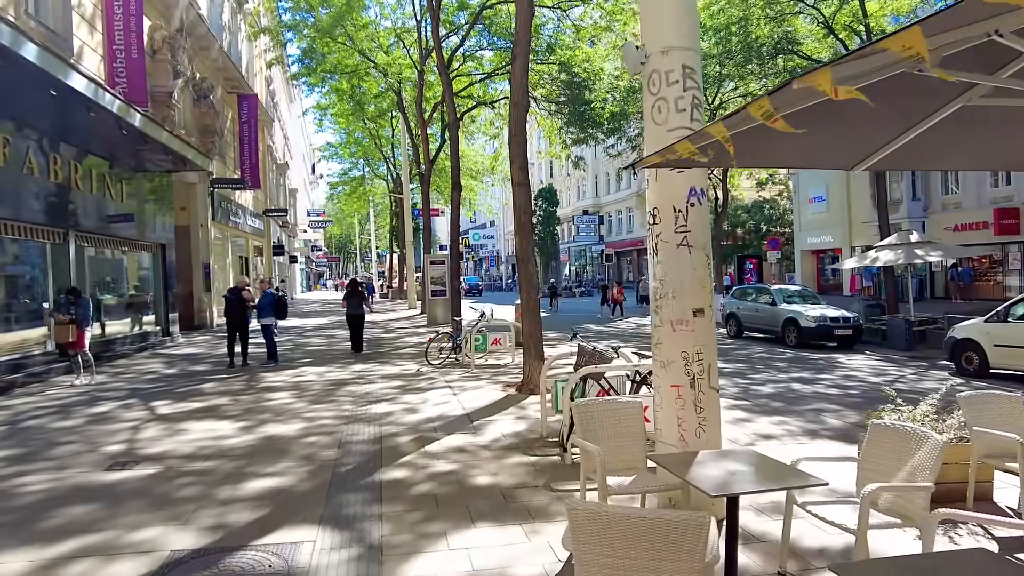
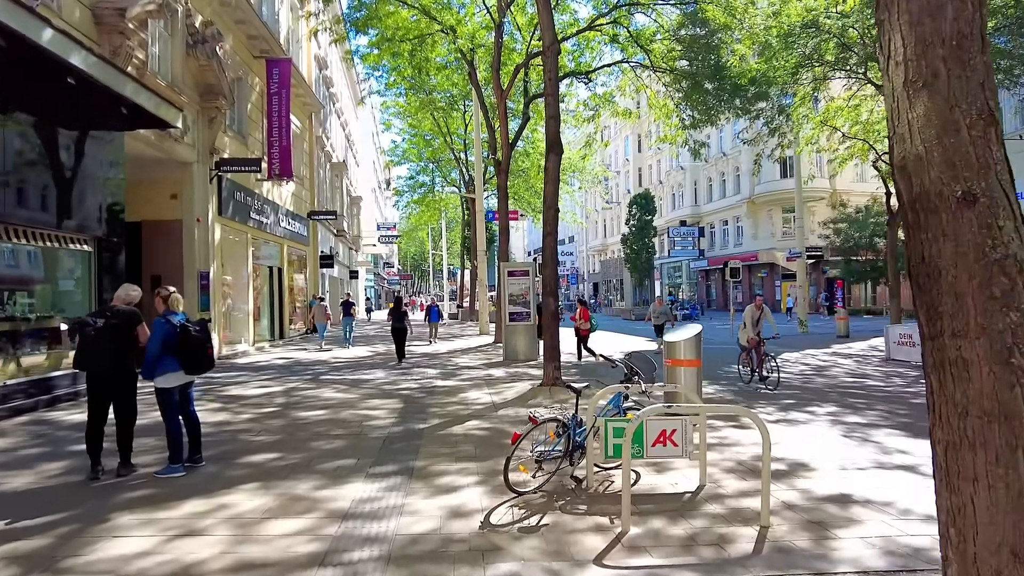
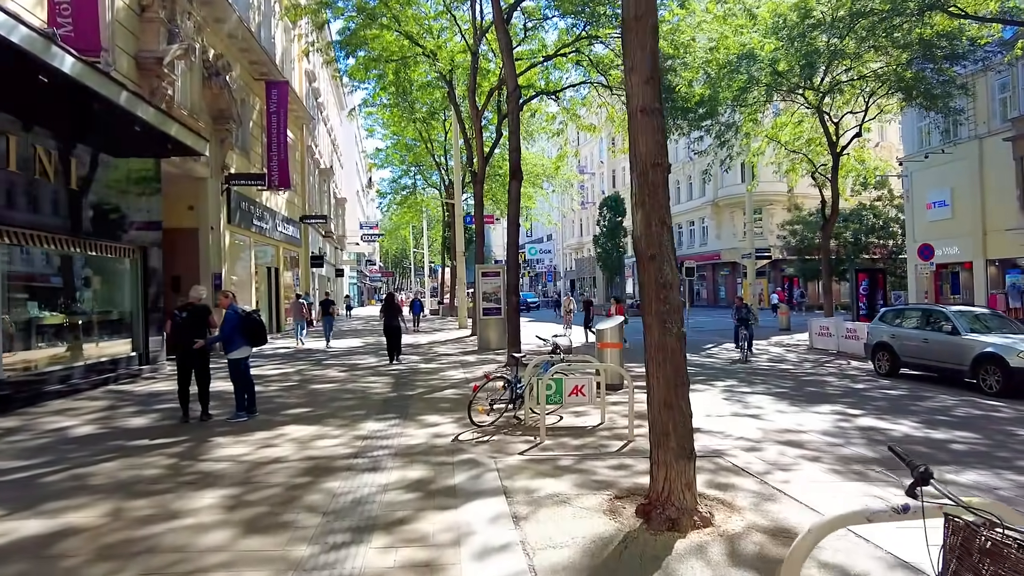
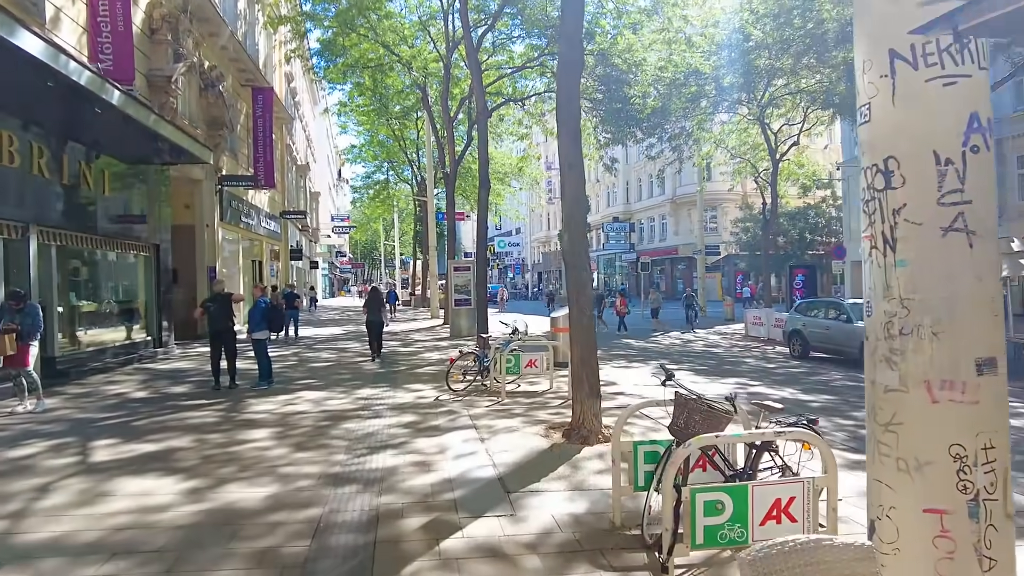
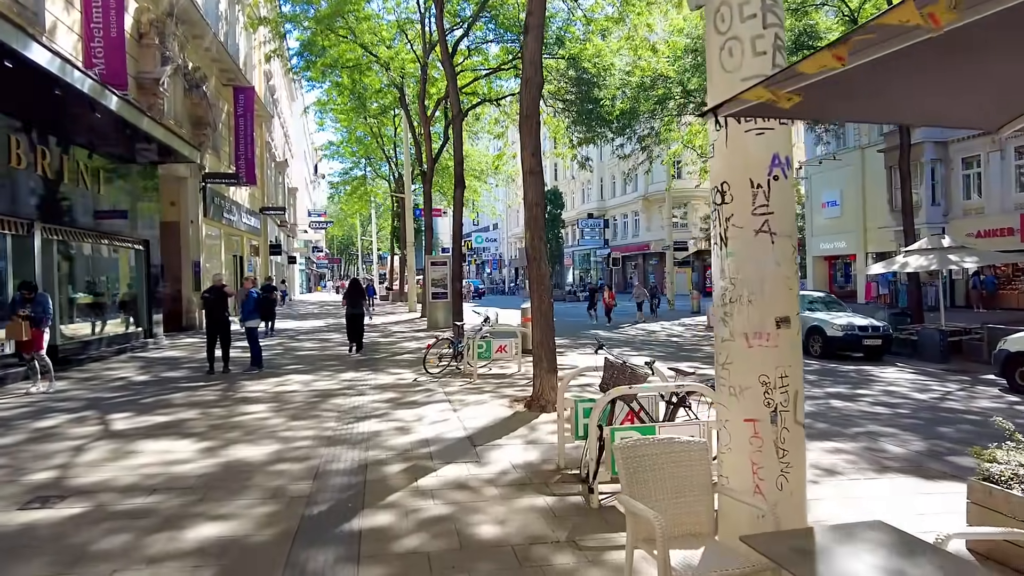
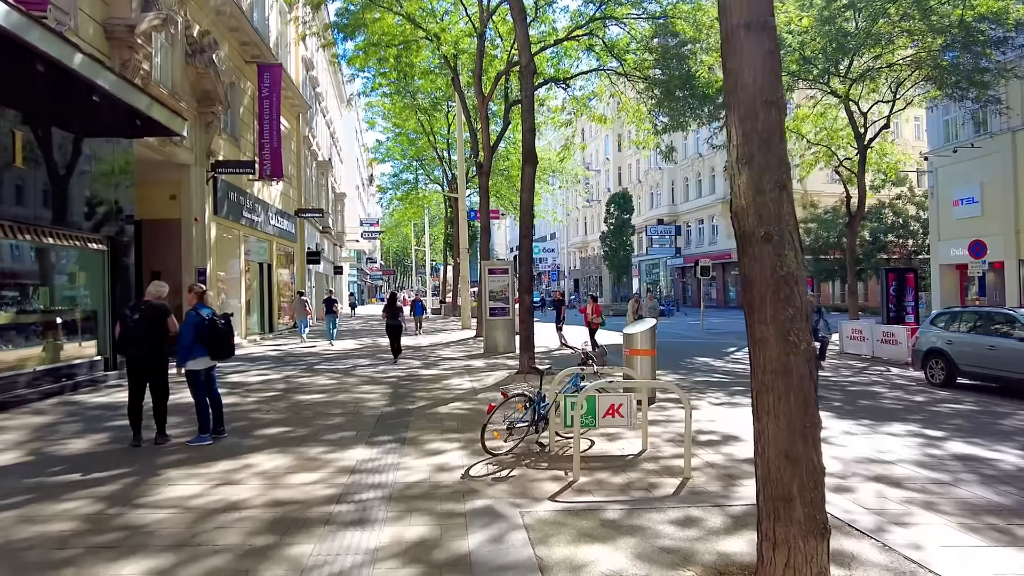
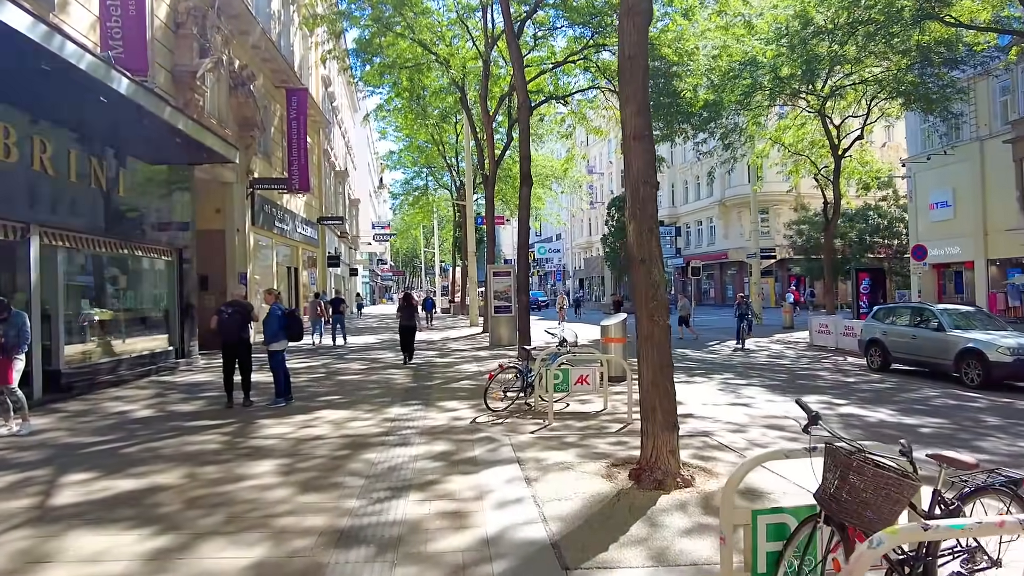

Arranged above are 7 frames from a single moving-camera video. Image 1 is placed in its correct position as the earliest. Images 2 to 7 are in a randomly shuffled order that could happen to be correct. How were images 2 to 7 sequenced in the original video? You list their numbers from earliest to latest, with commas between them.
5, 4, 7, 3, 6, 2
